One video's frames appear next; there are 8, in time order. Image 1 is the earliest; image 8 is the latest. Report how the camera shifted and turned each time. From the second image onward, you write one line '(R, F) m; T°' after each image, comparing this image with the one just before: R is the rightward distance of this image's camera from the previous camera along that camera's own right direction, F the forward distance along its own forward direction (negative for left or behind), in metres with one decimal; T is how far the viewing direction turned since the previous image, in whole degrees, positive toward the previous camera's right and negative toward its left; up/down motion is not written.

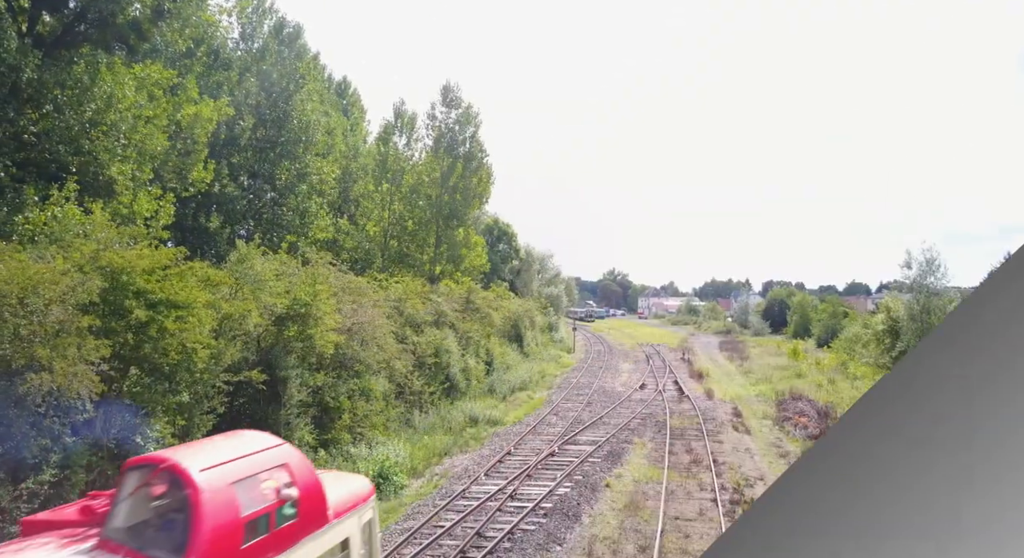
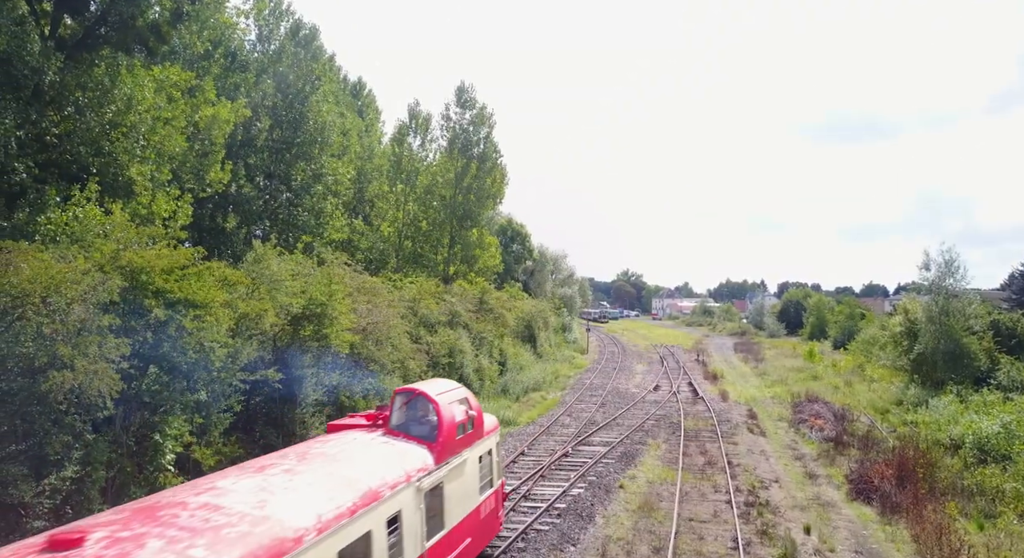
(0.0, 0.0) m; -1°
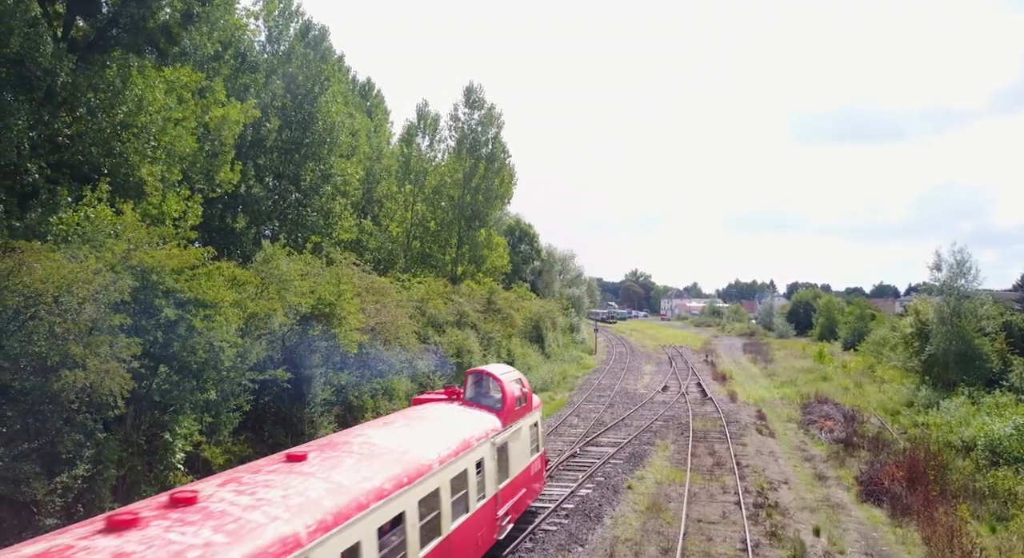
(0.0, 0.0) m; -1°
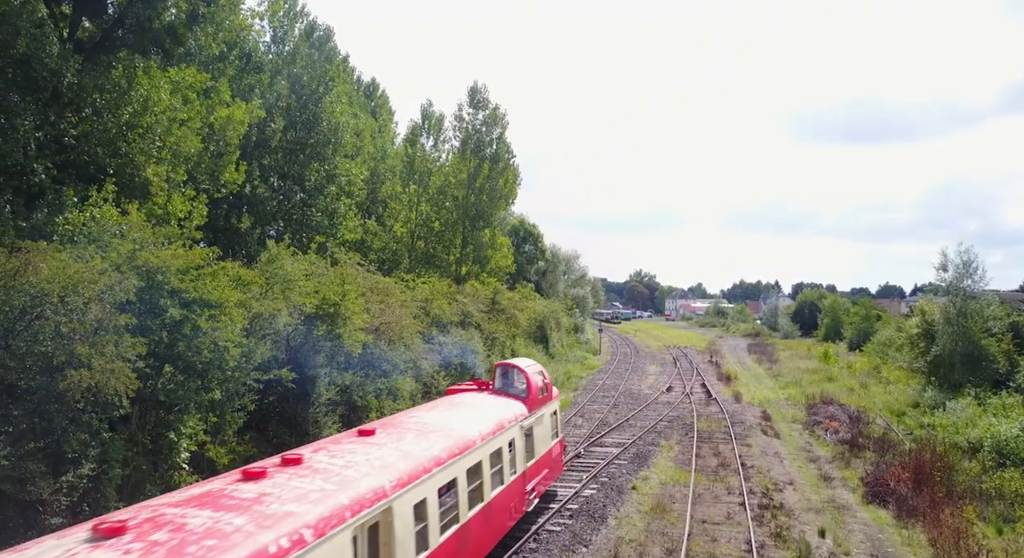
(0.0, 0.0) m; 0°
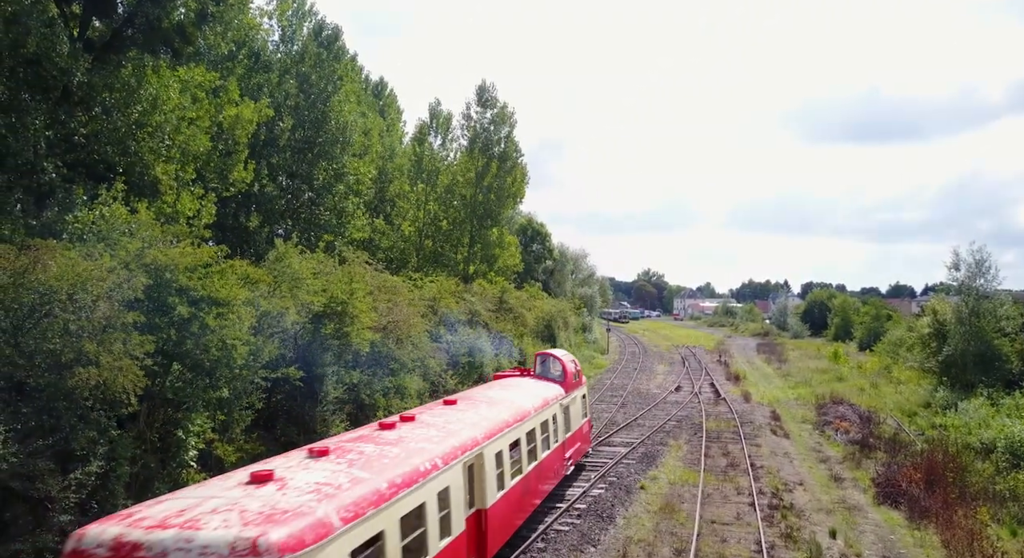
(0.0, +0.1) m; -1°
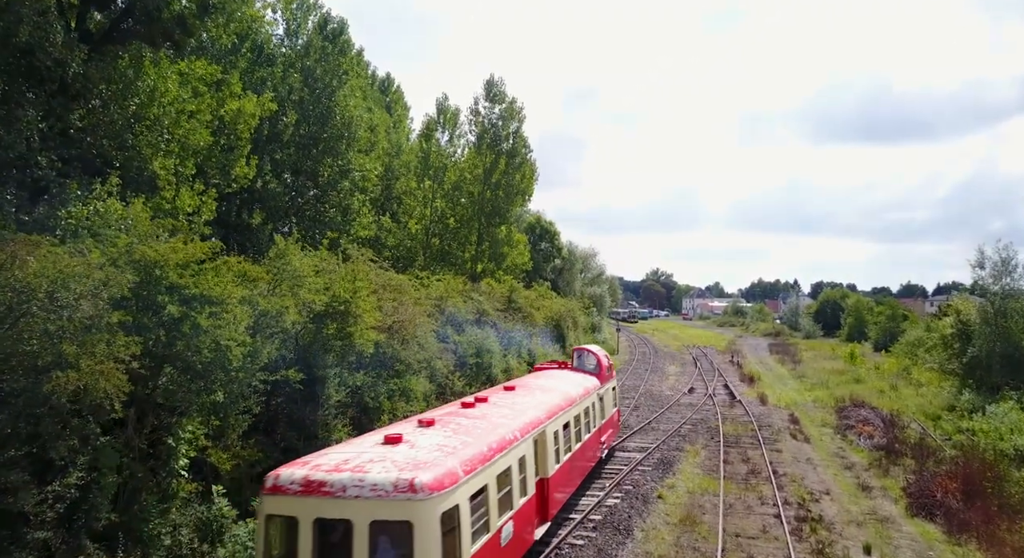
(-0.1, +0.7) m; -1°
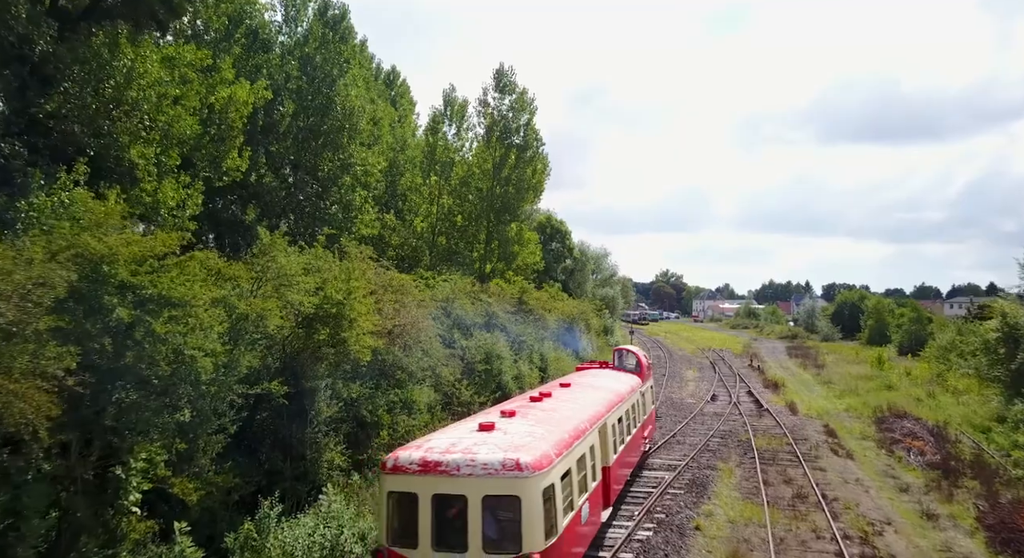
(-0.1, +1.7) m; -1°
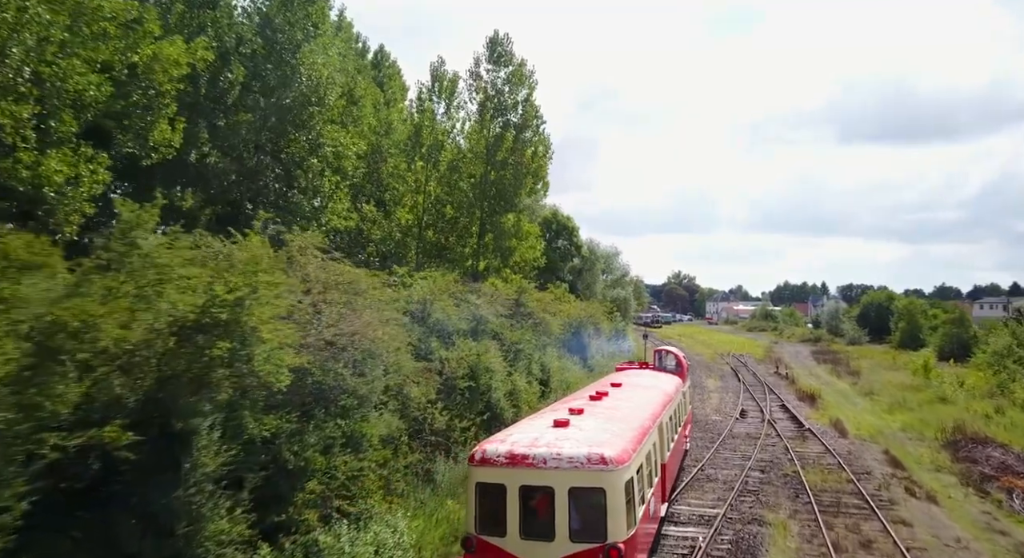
(+0.5, +3.9) m; -1°
